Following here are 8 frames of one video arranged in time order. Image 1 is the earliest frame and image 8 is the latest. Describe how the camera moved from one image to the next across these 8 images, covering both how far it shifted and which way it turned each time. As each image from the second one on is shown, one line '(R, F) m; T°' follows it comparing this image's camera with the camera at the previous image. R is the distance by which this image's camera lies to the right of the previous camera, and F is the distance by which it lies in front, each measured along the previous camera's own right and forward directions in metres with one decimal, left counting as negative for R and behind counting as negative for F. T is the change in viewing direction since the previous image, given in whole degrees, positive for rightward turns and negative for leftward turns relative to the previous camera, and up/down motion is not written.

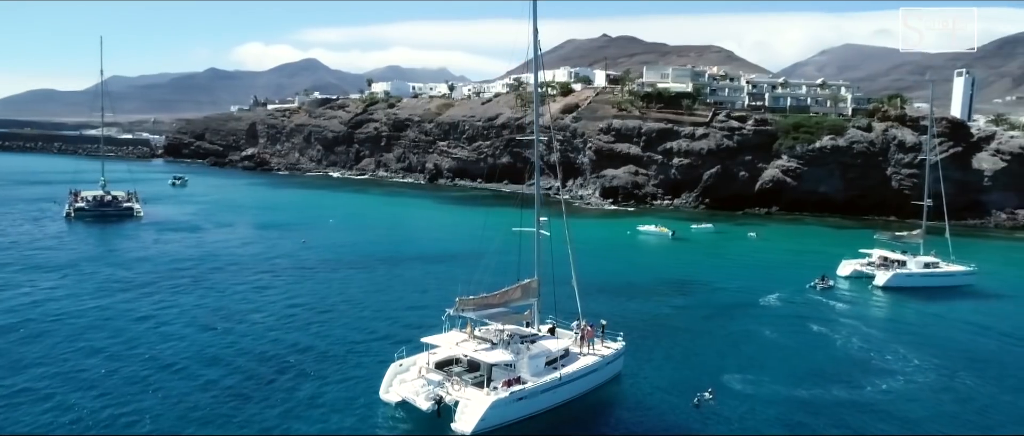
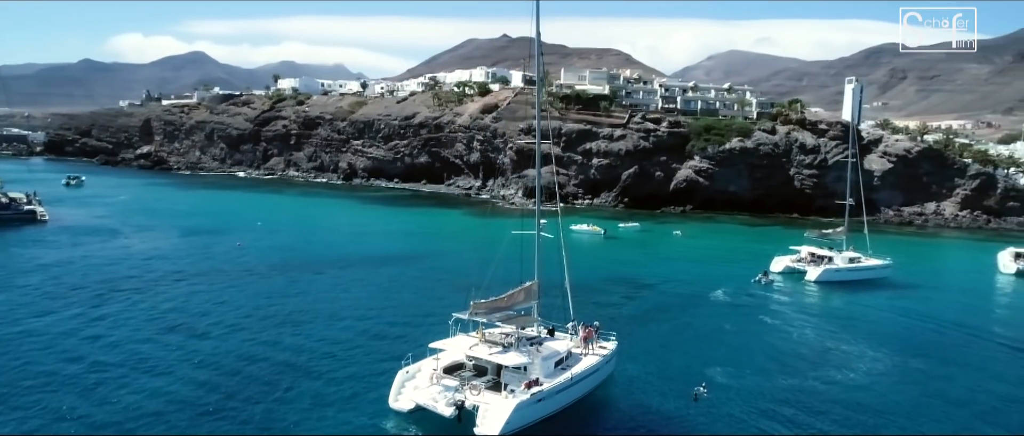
(-2.6, +0.1) m; +8°
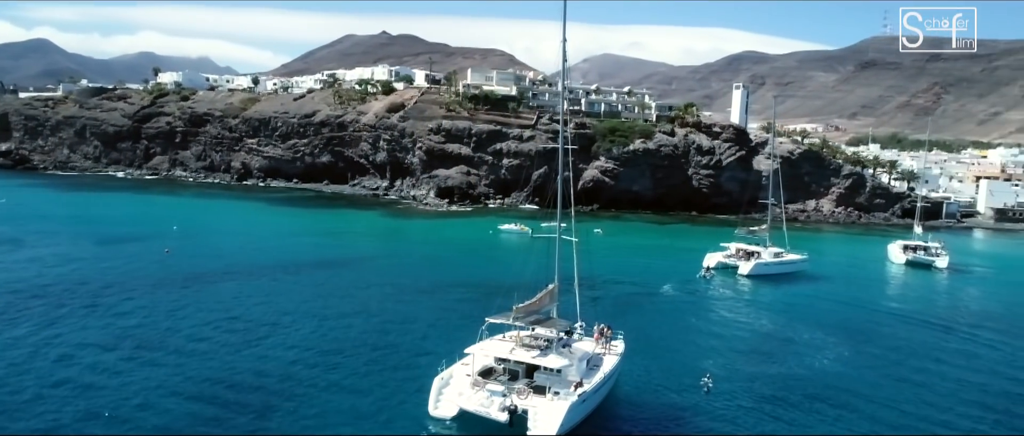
(-3.7, +0.1) m; +10°
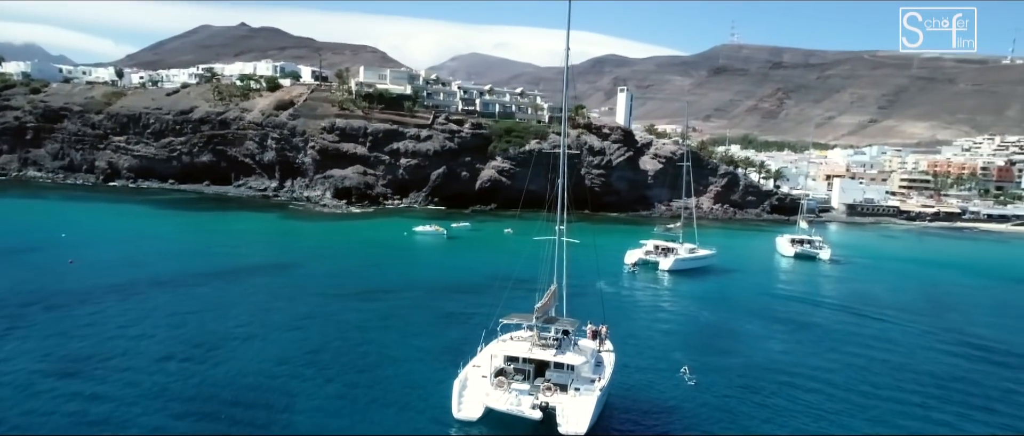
(-3.6, 0.0) m; +10°
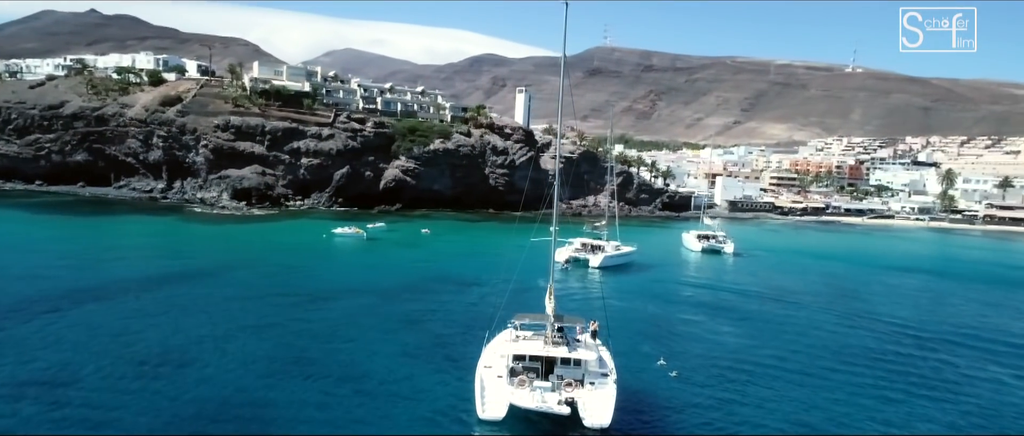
(-3.4, -0.2) m; +10°
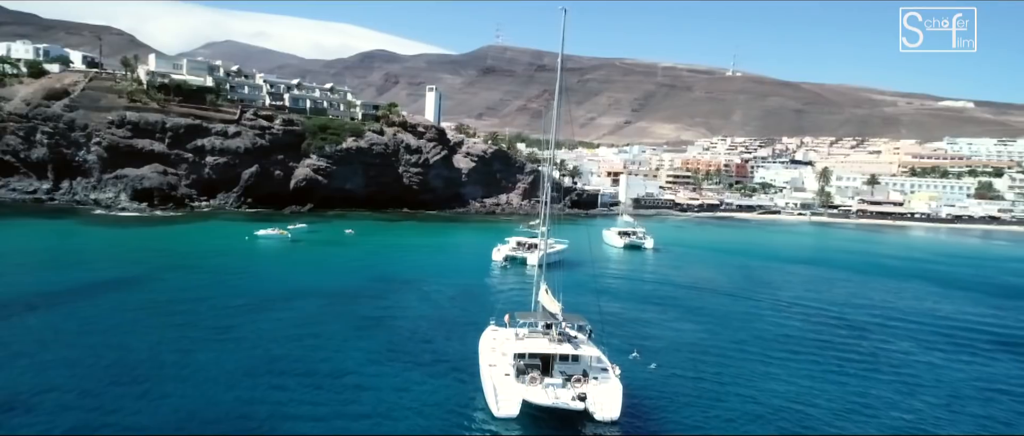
(-2.9, -0.2) m; +9°
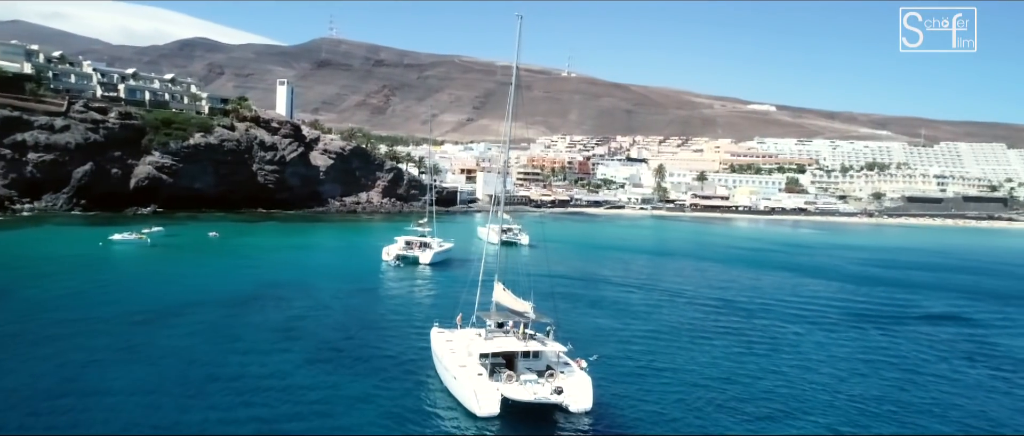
(-3.4, +0.1) m; +13°
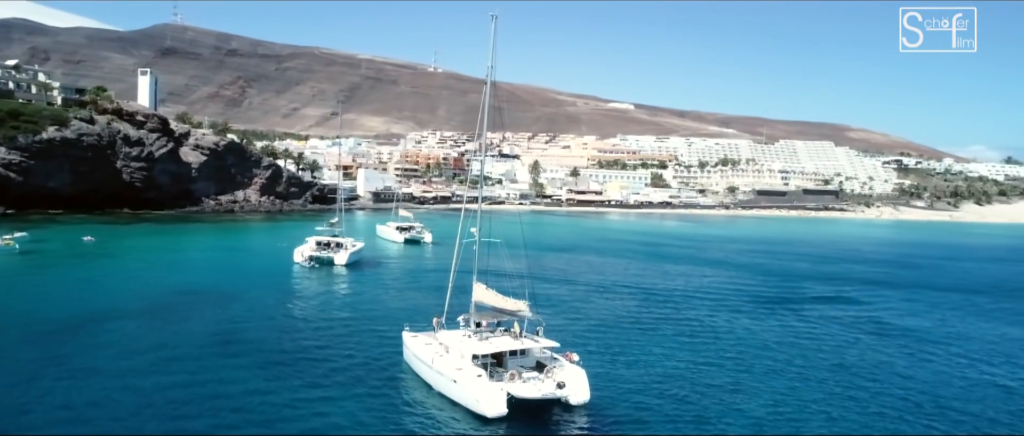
(-3.5, +0.2) m; +11°
